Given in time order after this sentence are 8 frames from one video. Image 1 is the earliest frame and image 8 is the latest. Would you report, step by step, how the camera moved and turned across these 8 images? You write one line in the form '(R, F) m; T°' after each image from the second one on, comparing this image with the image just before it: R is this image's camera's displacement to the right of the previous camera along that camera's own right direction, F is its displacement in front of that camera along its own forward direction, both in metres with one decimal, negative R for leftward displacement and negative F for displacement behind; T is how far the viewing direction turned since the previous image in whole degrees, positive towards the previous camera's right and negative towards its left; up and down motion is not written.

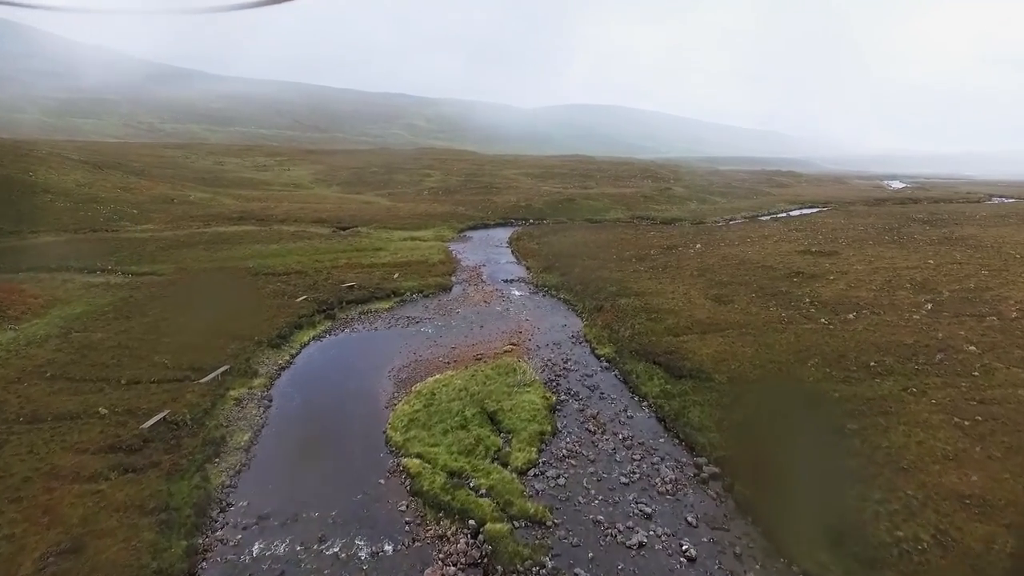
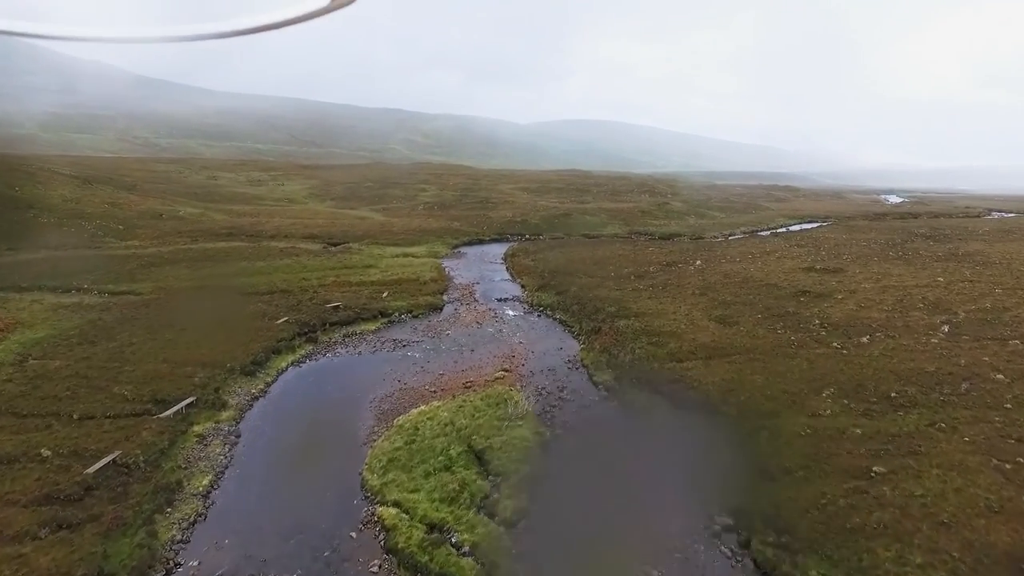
(+0.3, +2.4) m; 0°
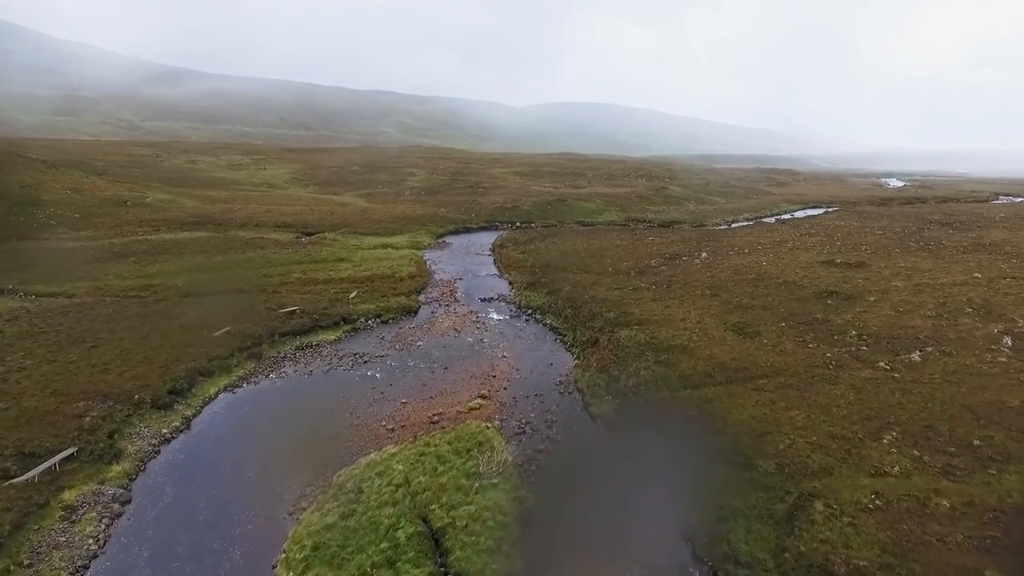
(+0.8, +6.7) m; 0°
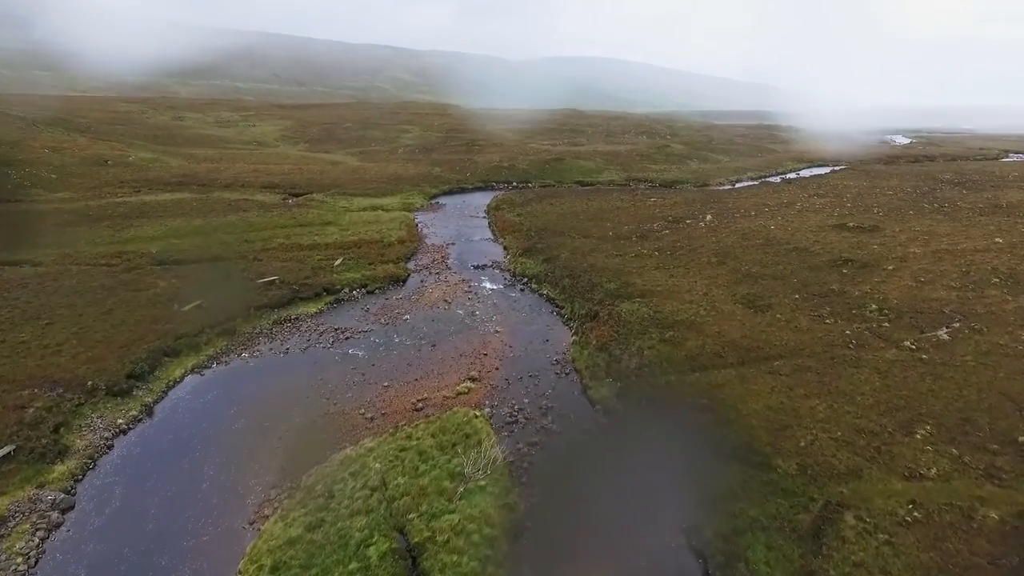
(+0.3, +2.8) m; 0°
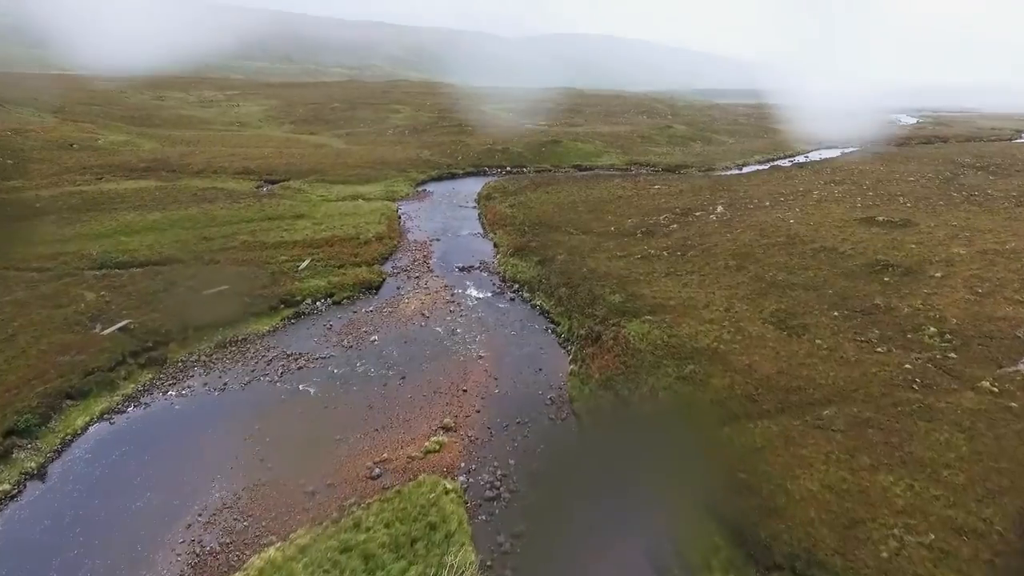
(+0.5, +5.6) m; 0°
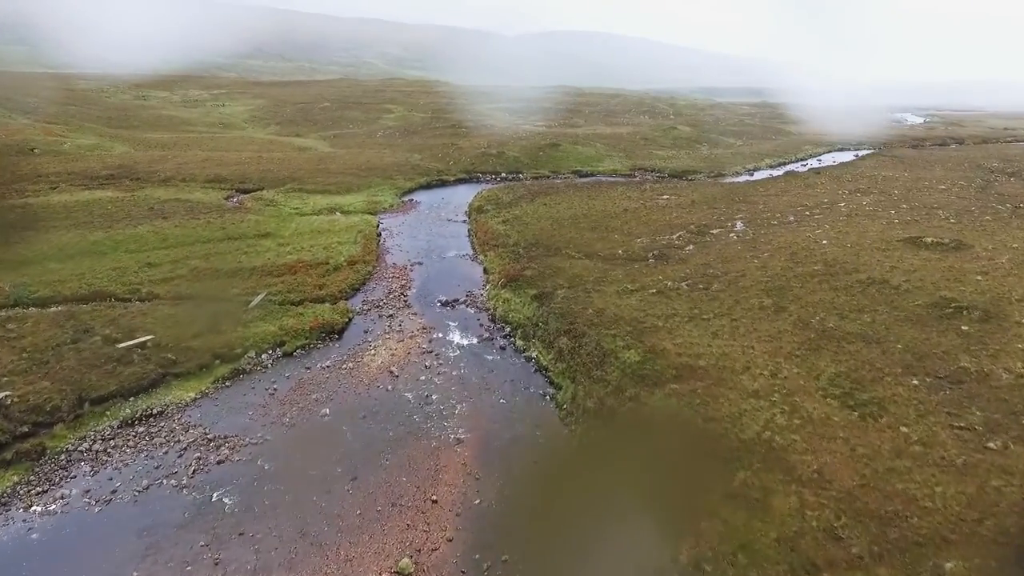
(+0.4, +6.6) m; 0°
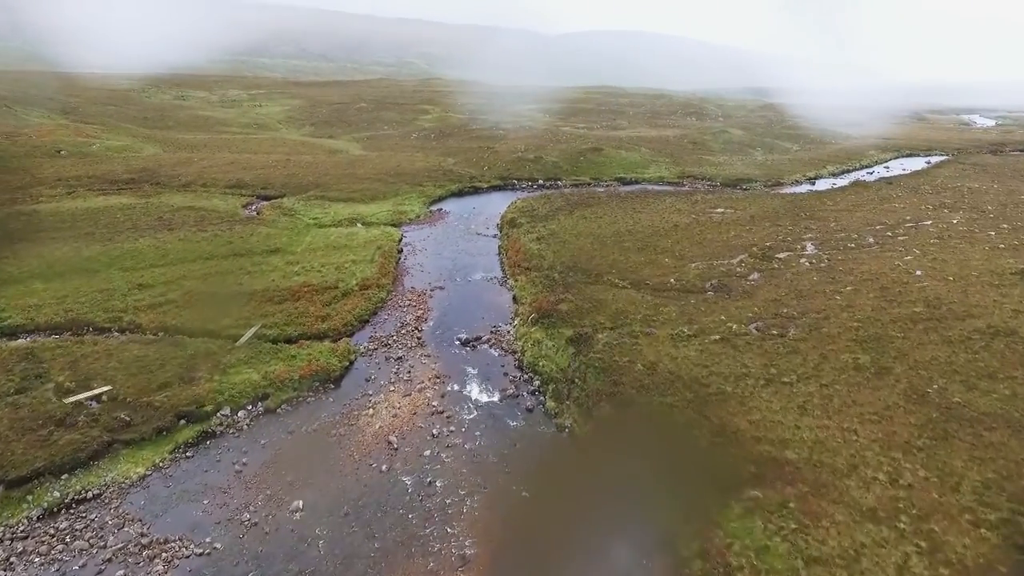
(+0.3, +5.8) m; -3°
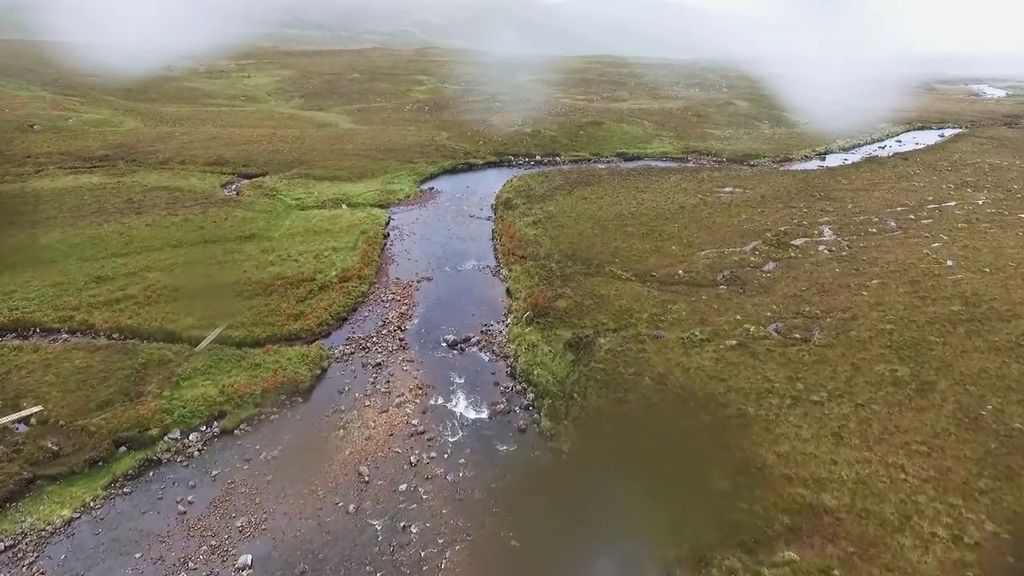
(+0.3, +3.3) m; 0°
